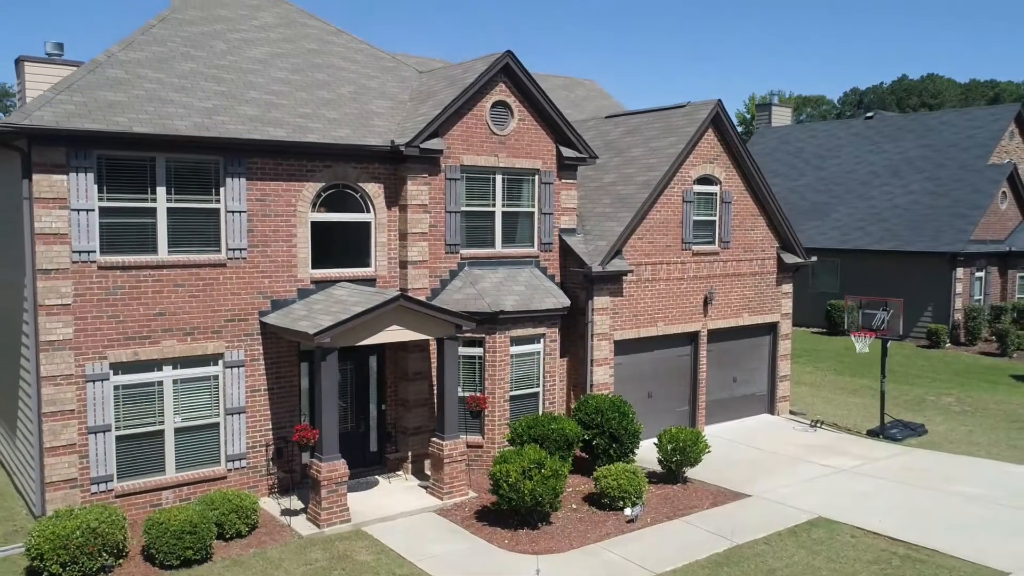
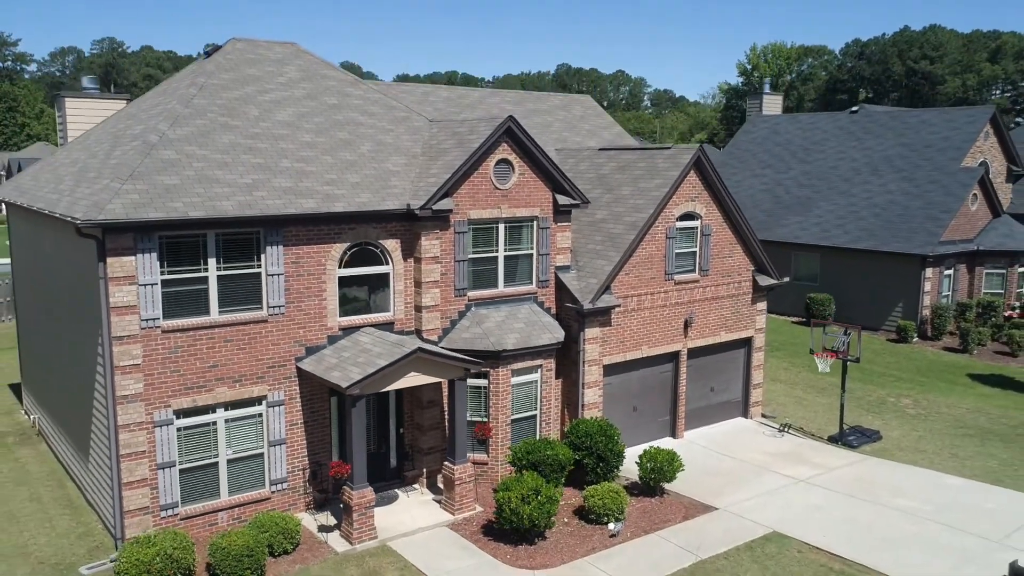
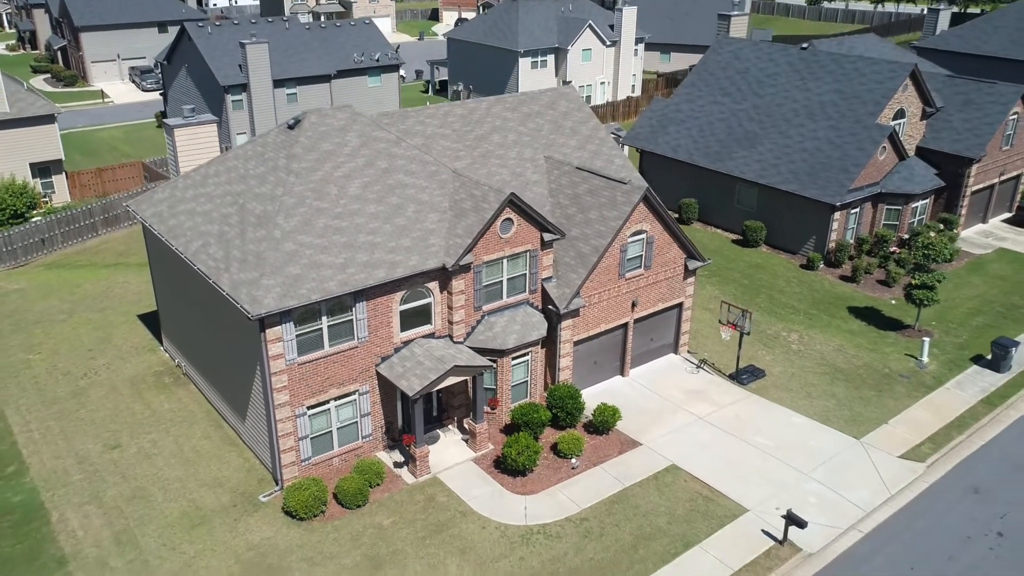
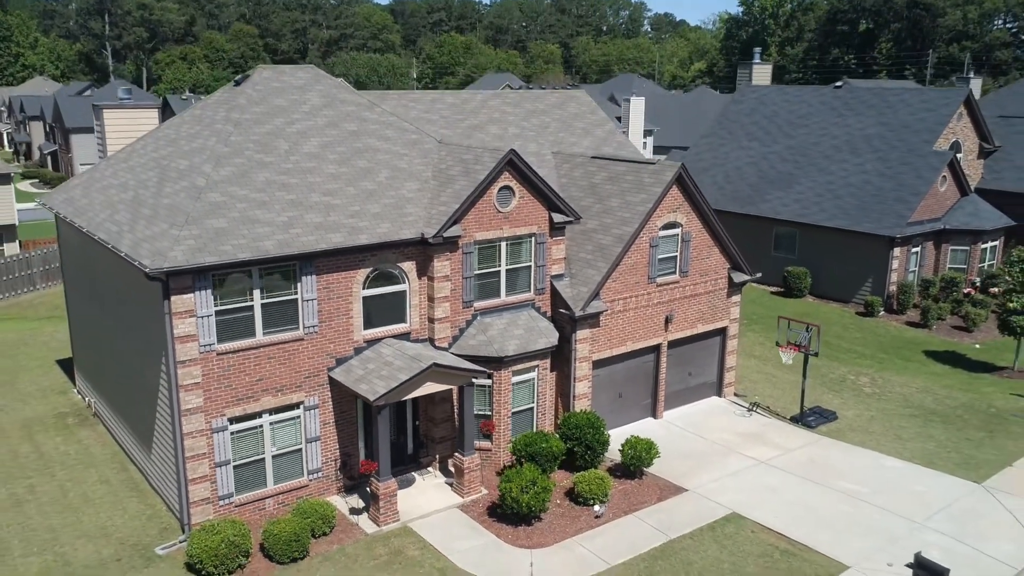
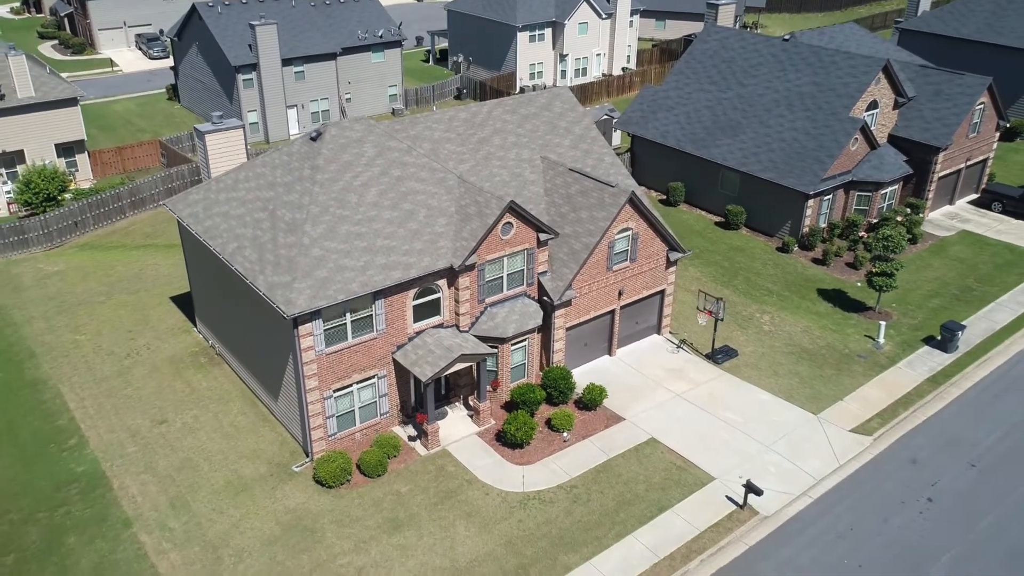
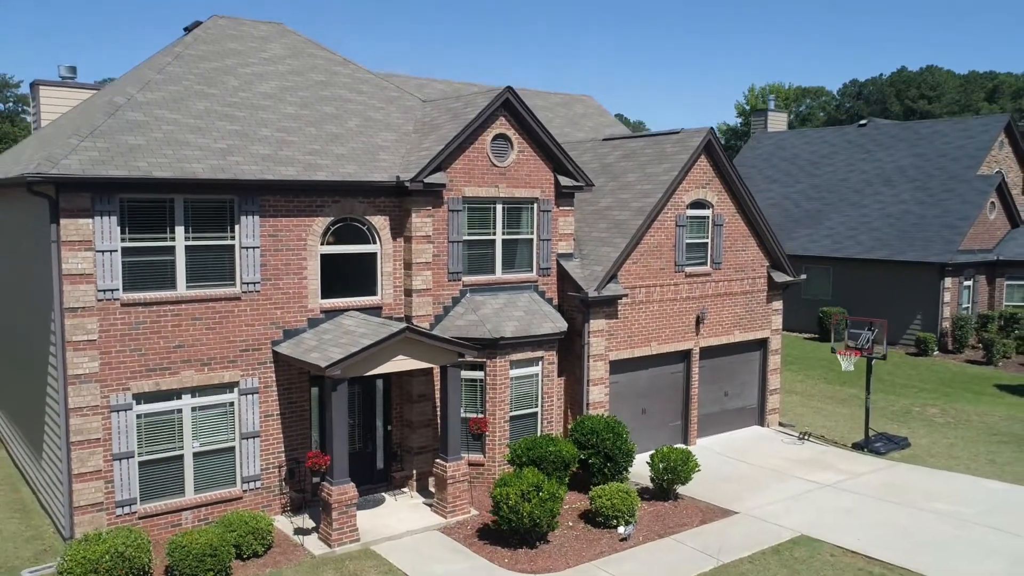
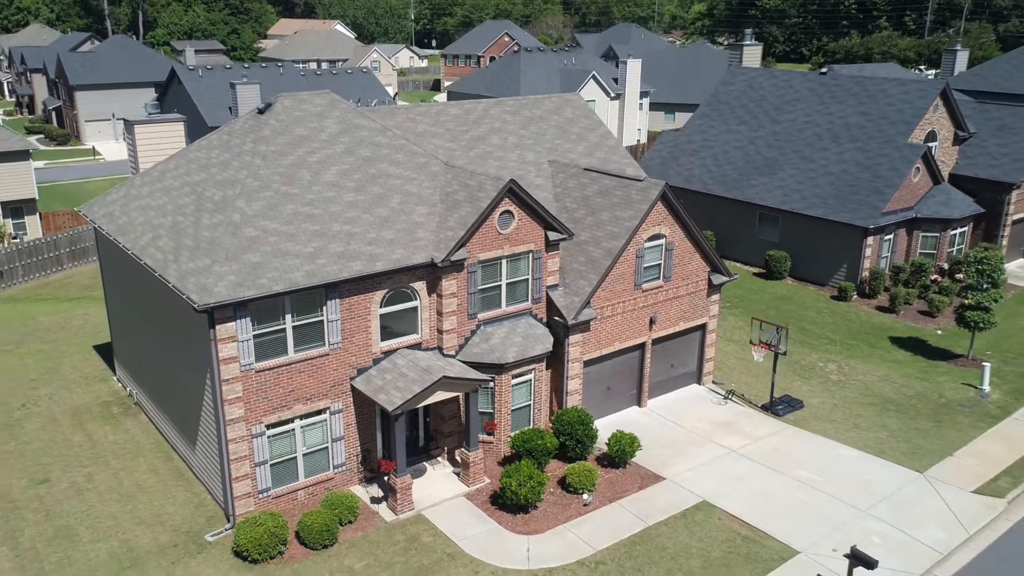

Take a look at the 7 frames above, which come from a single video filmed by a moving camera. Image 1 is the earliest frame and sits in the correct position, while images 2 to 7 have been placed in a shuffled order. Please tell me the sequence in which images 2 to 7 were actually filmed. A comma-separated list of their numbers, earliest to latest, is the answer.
6, 2, 4, 7, 3, 5
